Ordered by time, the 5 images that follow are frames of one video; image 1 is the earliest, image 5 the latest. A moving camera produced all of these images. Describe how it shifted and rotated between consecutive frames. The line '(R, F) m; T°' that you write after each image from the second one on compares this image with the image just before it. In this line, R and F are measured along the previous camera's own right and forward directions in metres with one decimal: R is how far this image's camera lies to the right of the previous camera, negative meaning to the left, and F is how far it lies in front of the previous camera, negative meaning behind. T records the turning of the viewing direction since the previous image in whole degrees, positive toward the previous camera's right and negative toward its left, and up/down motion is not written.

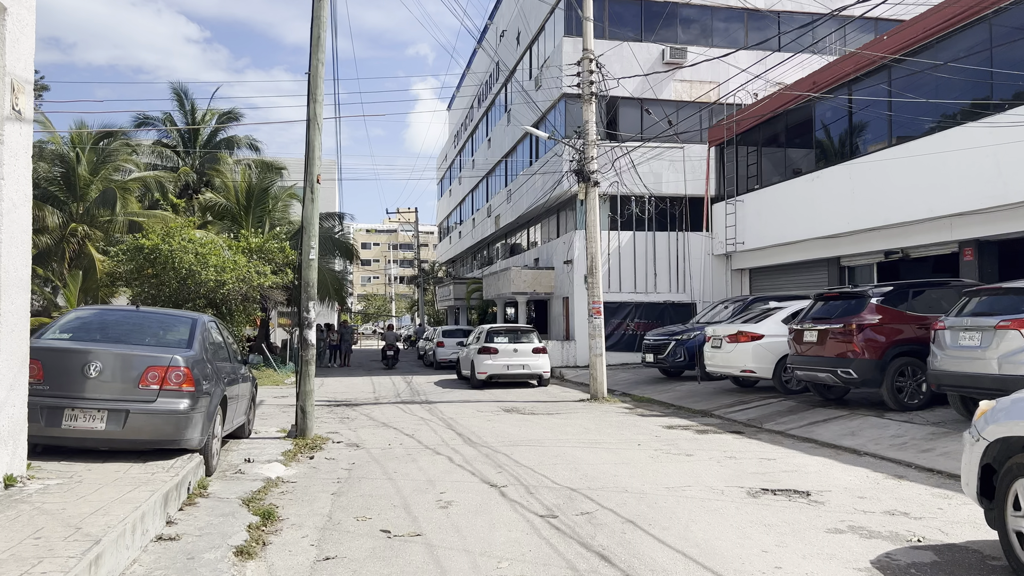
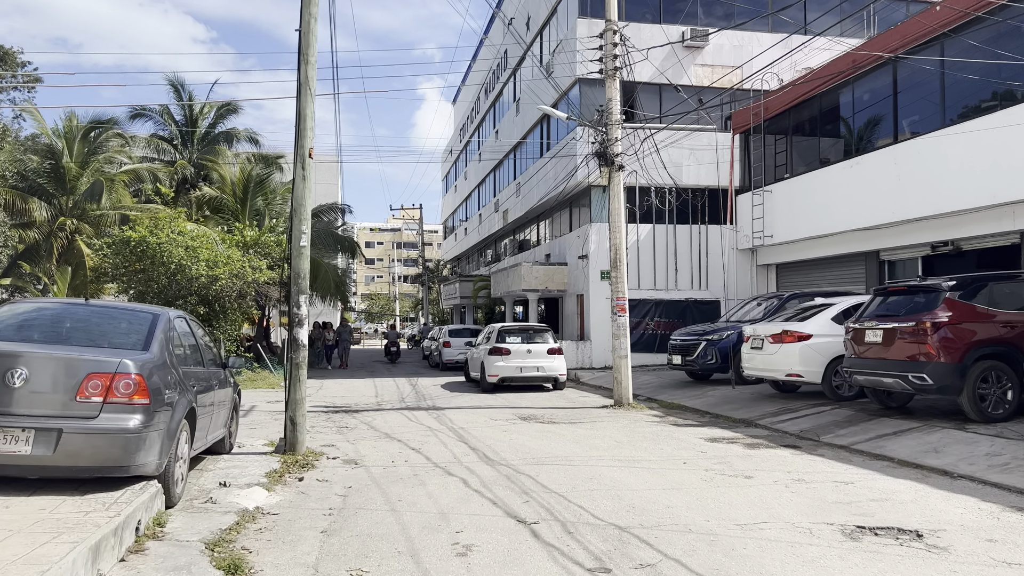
(-0.2, +1.3) m; 0°
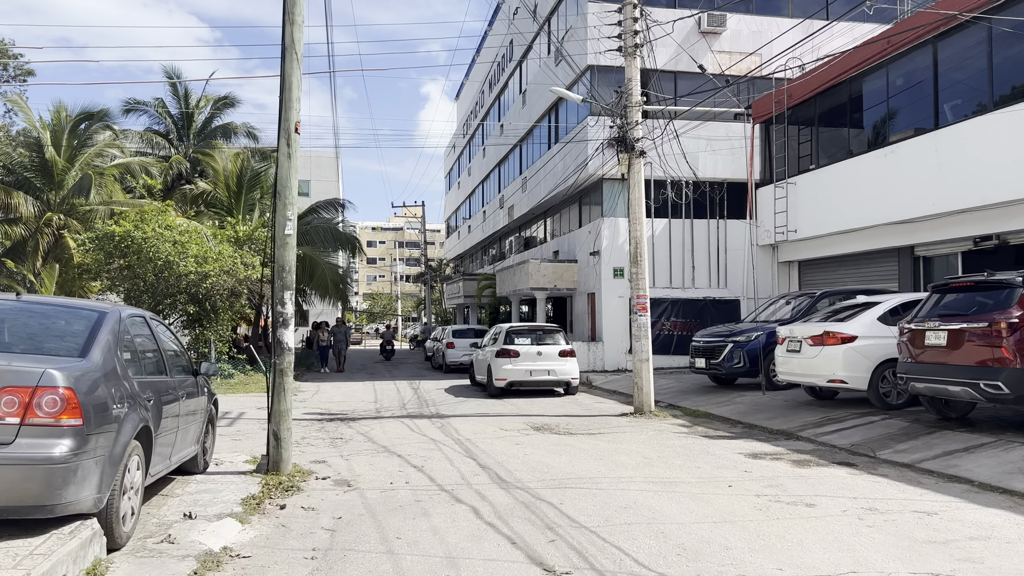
(-0.1, +1.1) m; 0°
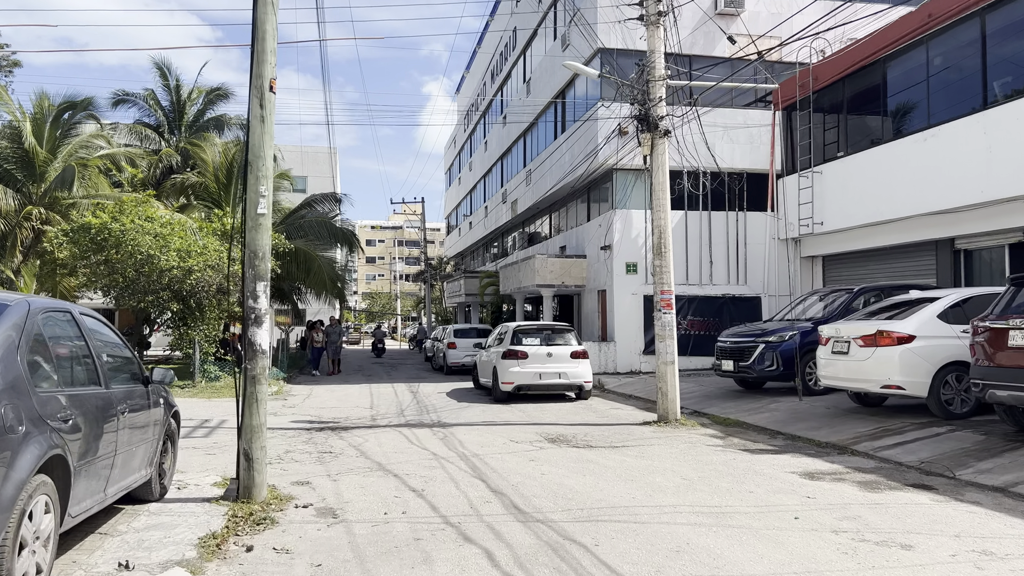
(-0.1, +1.2) m; 0°
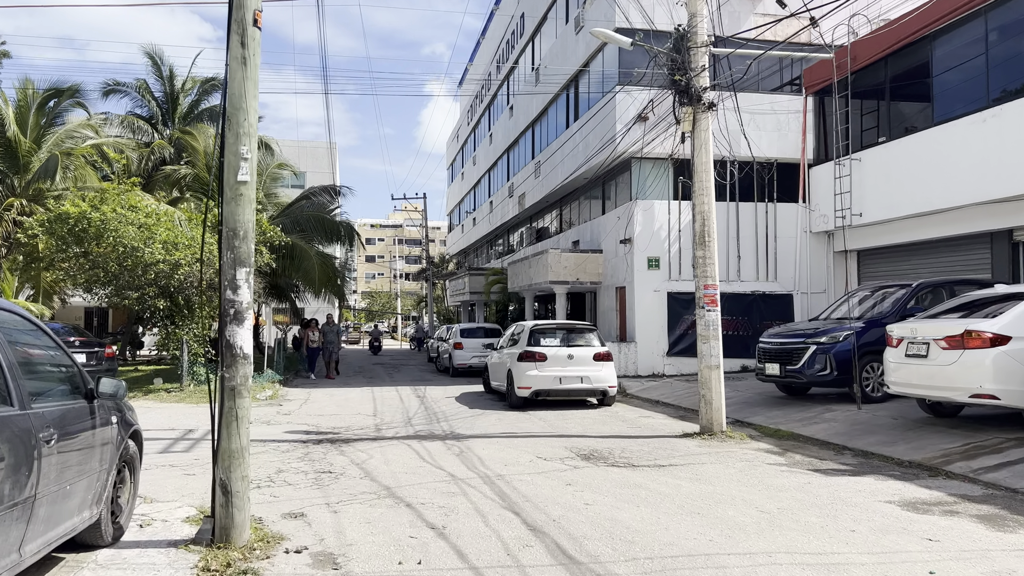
(-0.3, +1.3) m; 0°
